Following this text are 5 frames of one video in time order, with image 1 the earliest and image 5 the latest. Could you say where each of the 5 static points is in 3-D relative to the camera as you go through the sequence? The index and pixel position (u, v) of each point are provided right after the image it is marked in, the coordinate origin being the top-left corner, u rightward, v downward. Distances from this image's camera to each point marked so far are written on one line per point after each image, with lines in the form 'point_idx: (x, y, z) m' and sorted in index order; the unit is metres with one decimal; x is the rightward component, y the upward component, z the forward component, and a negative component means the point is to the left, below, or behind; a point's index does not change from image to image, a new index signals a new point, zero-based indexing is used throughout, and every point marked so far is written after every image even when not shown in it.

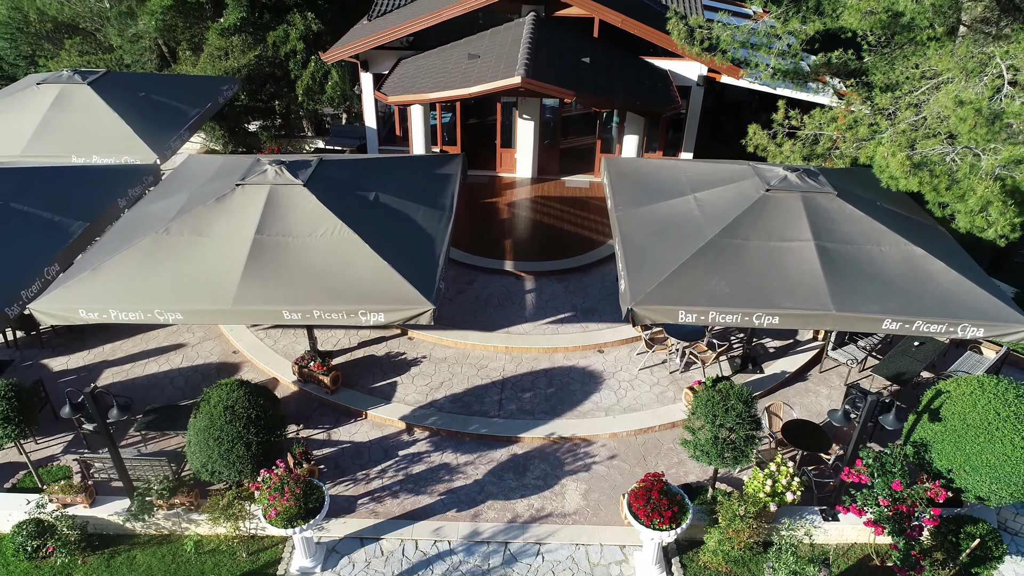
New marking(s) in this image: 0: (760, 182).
0: (+3.5, +1.5, +9.9) m
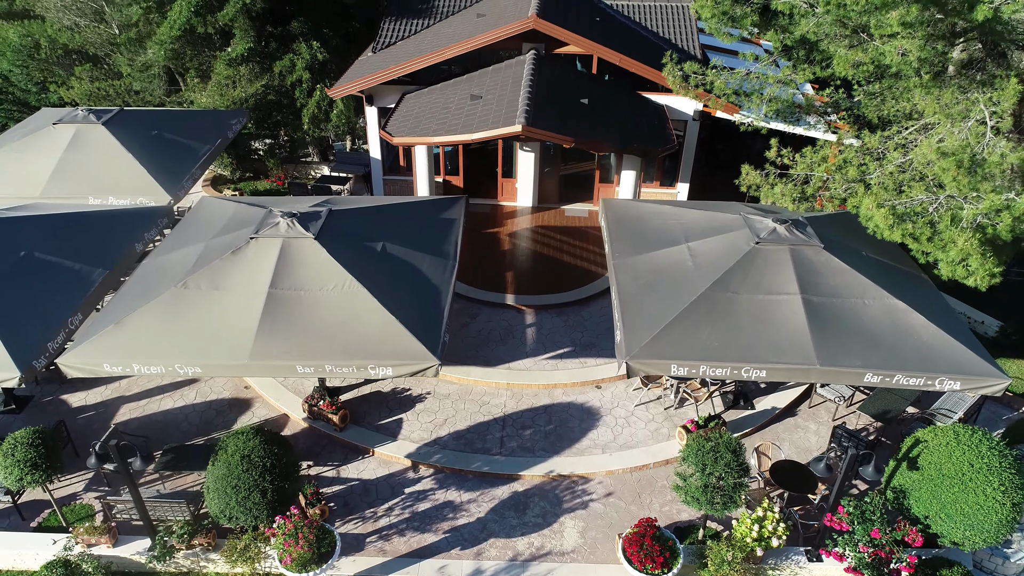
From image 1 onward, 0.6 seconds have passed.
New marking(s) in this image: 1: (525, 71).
0: (+3.5, +0.8, +10.4) m
1: (+0.3, +4.6, +15.0) m
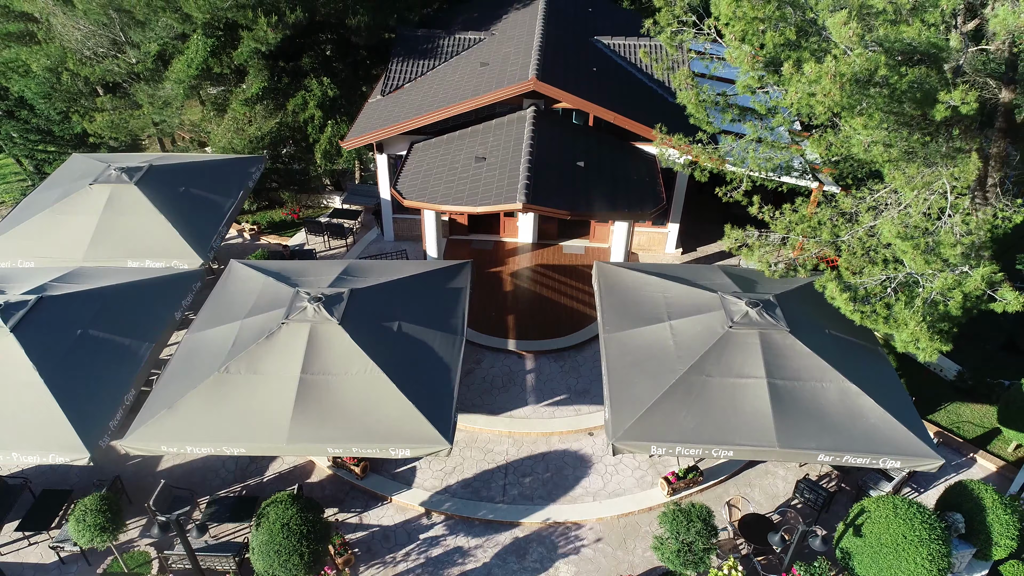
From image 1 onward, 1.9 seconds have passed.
0: (+3.5, -0.5, +11.7) m
1: (+0.3, +3.6, +16.0) m
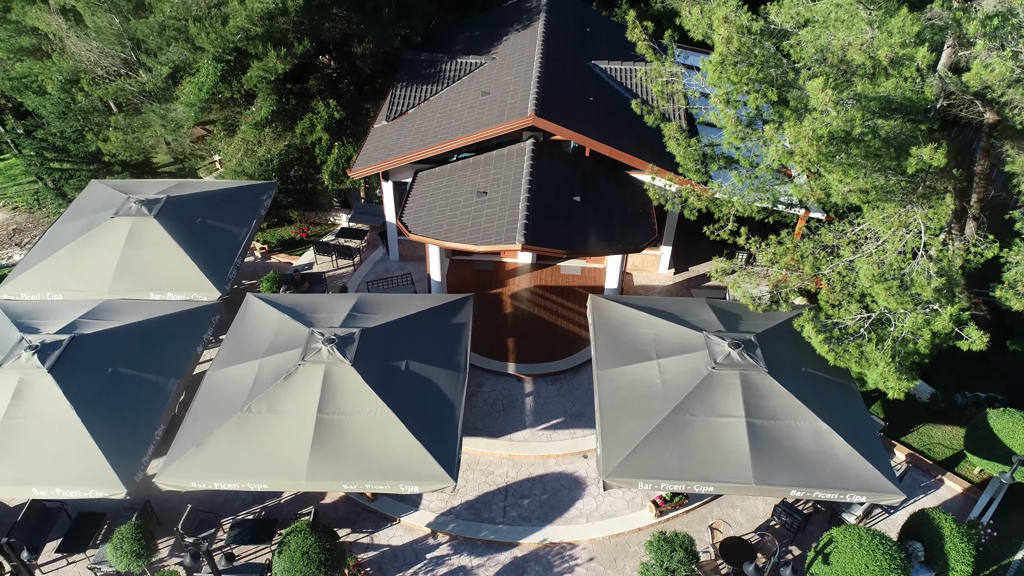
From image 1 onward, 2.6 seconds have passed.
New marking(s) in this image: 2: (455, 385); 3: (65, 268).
0: (+3.5, -1.2, +12.6) m
1: (+0.3, +2.9, +16.8) m
2: (-1.0, -1.7, +13.0) m
3: (-9.8, +0.4, +15.6) m
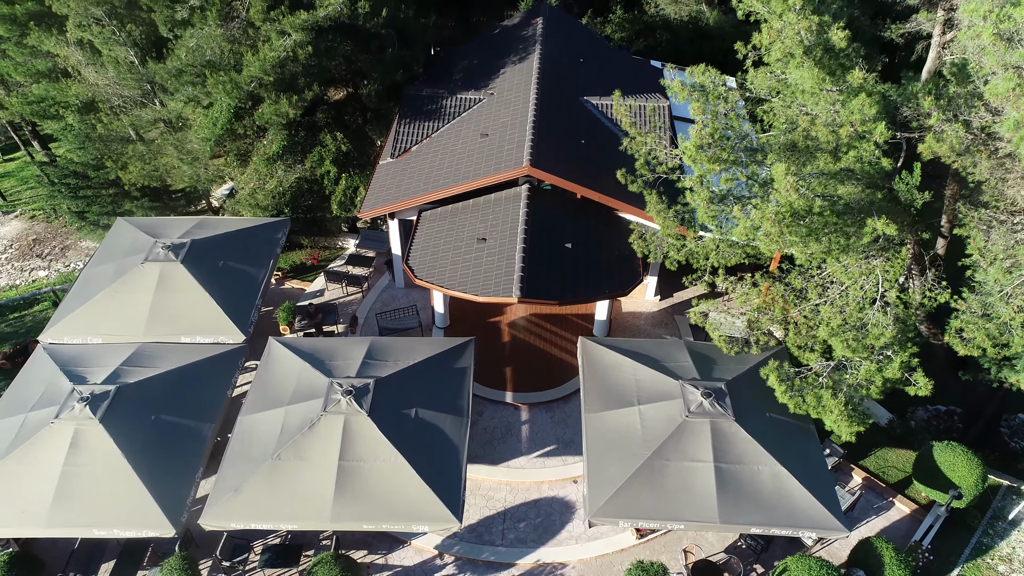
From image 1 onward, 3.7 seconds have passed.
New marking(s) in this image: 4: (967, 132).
0: (+3.4, -2.4, +14.3) m
1: (+0.2, +2.0, +18.2) m
2: (-1.1, -2.9, +14.6) m
3: (-9.9, -0.6, +17.1) m
4: (+9.6, +3.3, +14.9) m
